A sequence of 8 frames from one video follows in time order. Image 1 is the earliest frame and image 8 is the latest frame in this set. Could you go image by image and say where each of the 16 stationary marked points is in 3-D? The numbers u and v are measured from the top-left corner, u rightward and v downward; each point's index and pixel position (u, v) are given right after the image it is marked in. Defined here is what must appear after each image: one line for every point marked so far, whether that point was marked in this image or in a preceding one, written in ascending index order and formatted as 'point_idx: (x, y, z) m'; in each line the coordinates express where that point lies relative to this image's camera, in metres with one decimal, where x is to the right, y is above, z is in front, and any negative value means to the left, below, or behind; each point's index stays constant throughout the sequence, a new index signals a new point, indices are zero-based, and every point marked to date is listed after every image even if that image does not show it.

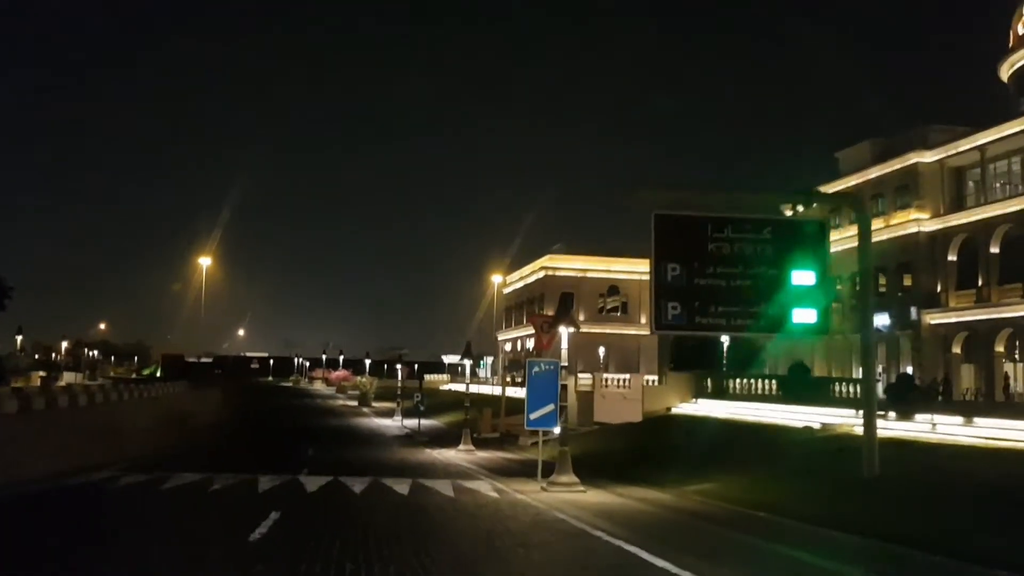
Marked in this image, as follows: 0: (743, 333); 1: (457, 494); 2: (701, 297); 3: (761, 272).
0: (+4.3, -0.8, +18.2) m
1: (-1.1, -4.2, +19.8) m
2: (+3.5, -0.2, +18.1) m
3: (+4.7, +0.3, +18.4) m
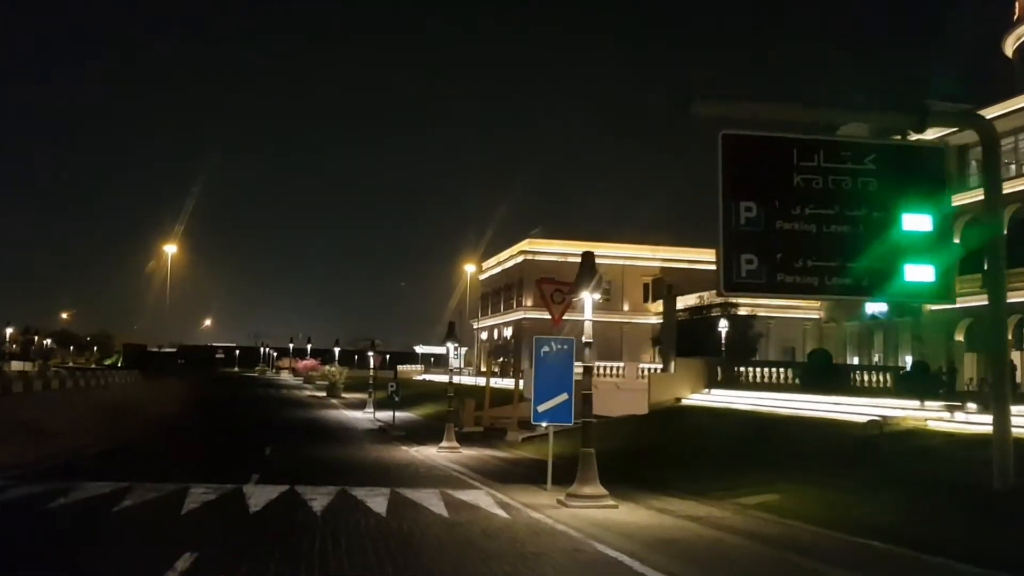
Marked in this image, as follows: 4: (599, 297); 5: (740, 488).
0: (+4.6, -0.1, +13.6) m
1: (-0.9, -3.4, +15.0) m
2: (+3.8, +0.6, +13.4) m
3: (+4.9, +1.0, +13.7) m
4: (+1.7, -0.1, +17.8) m
5: (+4.3, -3.8, +18.2) m
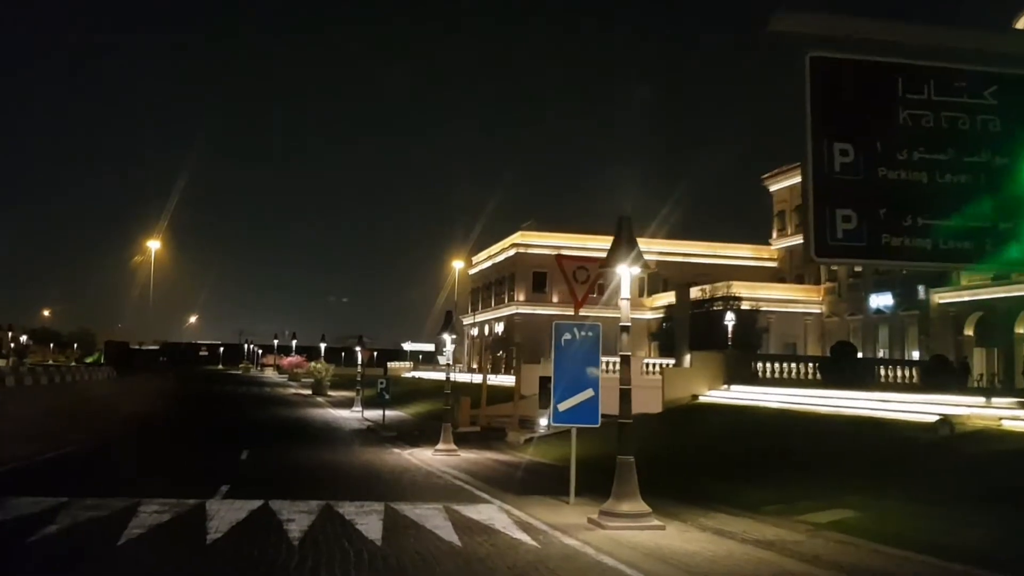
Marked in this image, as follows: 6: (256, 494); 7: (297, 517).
0: (+4.9, +0.3, +10.7) m
1: (-0.6, -3.0, +12.1) m
2: (+4.1, +0.9, +10.5) m
3: (+5.2, +1.4, +10.9) m
4: (+2.0, +0.3, +14.9) m
5: (+4.5, -3.4, +15.3) m
6: (-4.4, -3.5, +16.2) m
7: (-2.9, -3.1, +13.3) m
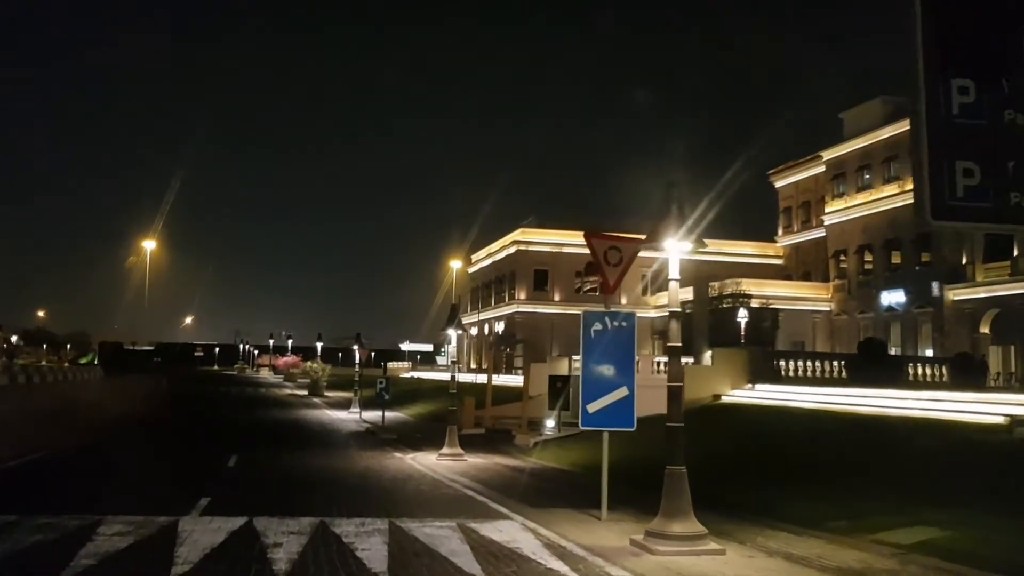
0: (+5.2, +0.5, +8.6) m
1: (-0.3, -2.8, +10.0) m
2: (+4.4, +1.2, +8.5) m
3: (+5.6, +1.7, +8.8) m
4: (+2.3, +0.5, +12.9) m
5: (+4.9, -3.2, +13.3) m
6: (-4.1, -3.2, +14.1) m
7: (-2.6, -2.9, +11.2) m
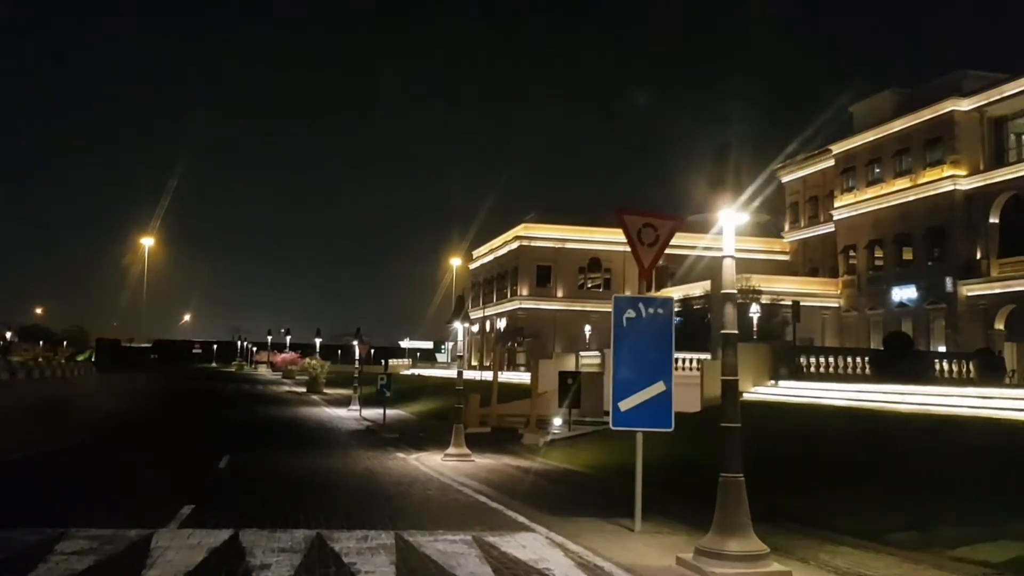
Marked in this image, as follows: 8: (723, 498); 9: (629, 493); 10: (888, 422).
0: (+5.5, +0.7, +7.0) m
1: (0.0, -2.6, +8.4) m
2: (+4.7, +1.4, +6.9) m
3: (+5.8, +1.9, +7.2) m
4: (+2.6, +0.7, +11.3) m
5: (+5.1, -3.0, +11.7) m
6: (-3.8, -3.0, +12.5) m
7: (-2.3, -2.7, +9.6) m
8: (+2.1, -2.1, +9.6) m
9: (+1.9, -3.3, +15.9) m
10: (+7.3, -2.6, +19.0) m
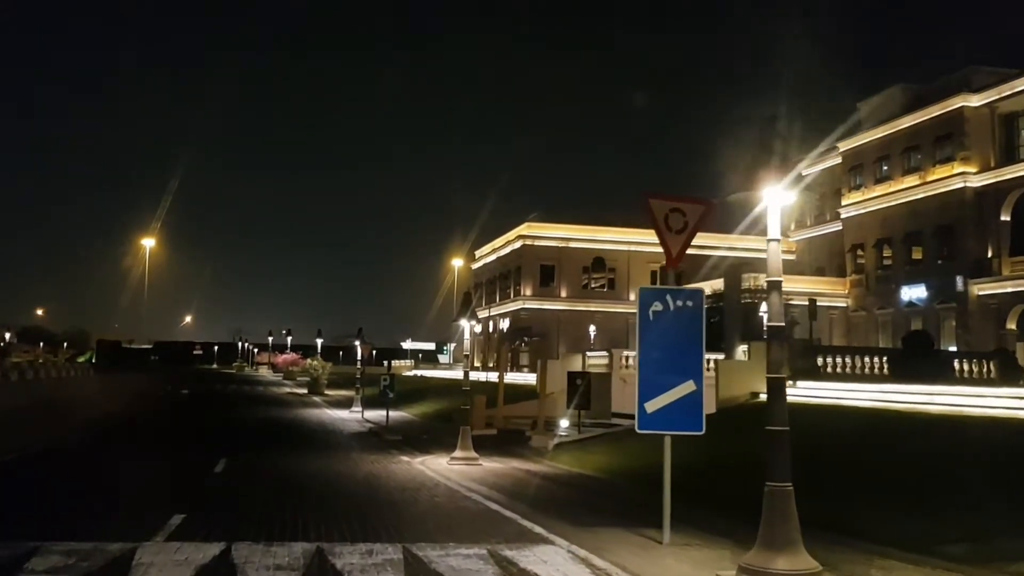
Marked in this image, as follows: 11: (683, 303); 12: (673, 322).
0: (+5.7, +0.8, +6.1) m
1: (+0.2, -2.5, +7.4) m
2: (+4.9, +1.5, +5.9) m
3: (+6.0, +2.0, +6.2) m
4: (+2.8, +0.9, +10.3) m
5: (+5.3, -2.8, +10.7) m
6: (-3.6, -2.9, +11.5) m
7: (-2.1, -2.6, +8.6) m
8: (+2.3, -2.0, +8.6) m
9: (+2.1, -3.2, +14.9) m
10: (+7.5, -2.5, +18.0) m
11: (+2.0, -0.2, +11.5) m
12: (+1.9, -0.4, +11.5) m
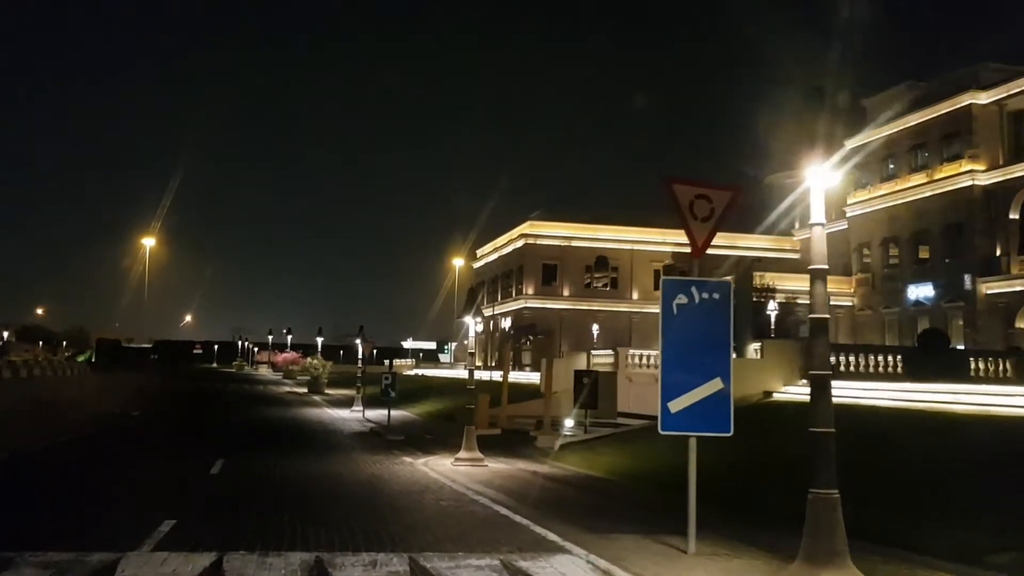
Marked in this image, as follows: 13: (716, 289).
0: (+5.8, +0.9, +5.3) m
1: (+0.3, -2.4, +6.7) m
2: (+5.0, +1.6, +5.1) m
3: (+6.2, +2.1, +5.4) m
4: (+3.0, +1.0, +9.5) m
5: (+5.5, -2.8, +9.9) m
6: (-3.4, -2.8, +10.8) m
7: (-2.0, -2.5, +7.8) m
8: (+2.4, -1.9, +7.8) m
9: (+2.2, -3.1, +14.1) m
10: (+7.7, -2.4, +17.2) m
11: (+2.2, -0.1, +10.8) m
12: (+2.0, -0.3, +10.7) m
13: (+2.3, 0.0, +10.8) m
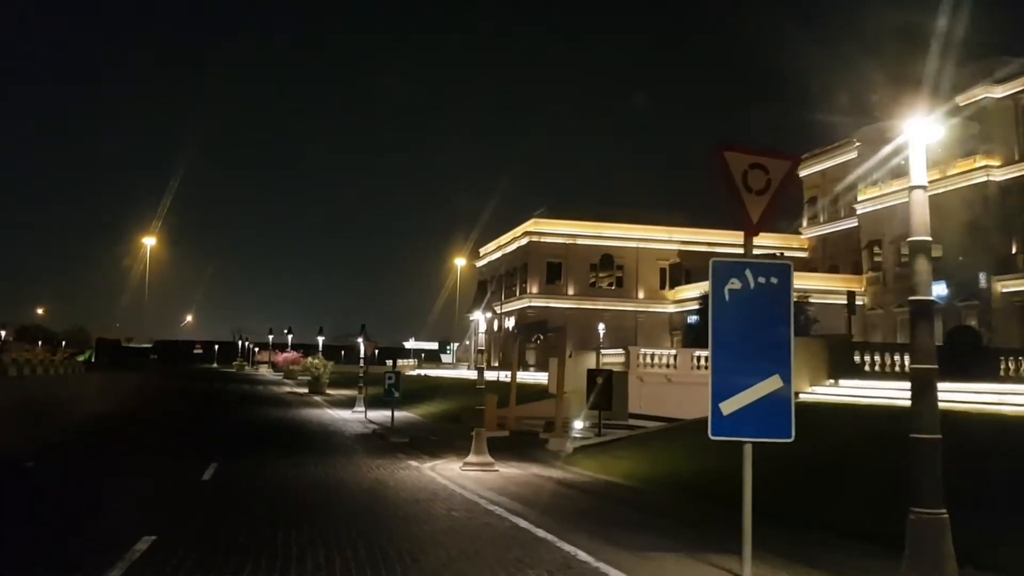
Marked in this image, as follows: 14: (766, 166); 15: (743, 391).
0: (+6.1, +1.1, +3.9) m
1: (+0.6, -2.2, +5.3) m
2: (+5.3, +1.8, +3.7) m
3: (+6.4, +2.2, +4.1) m
4: (+3.2, +1.1, +8.2) m
5: (+5.8, -2.6, +8.5) m
6: (-3.2, -2.6, +9.4) m
7: (-1.7, -2.3, +6.5) m
8: (+2.7, -1.7, +6.5) m
9: (+2.5, -2.9, +12.8) m
10: (+8.0, -2.3, +15.8) m
11: (+2.4, +0.1, +9.4) m
12: (+2.3, -0.2, +9.4) m
13: (+2.5, +0.1, +9.4) m
14: (+2.5, +1.1, +9.4) m
15: (+2.2, -1.0, +9.3) m
